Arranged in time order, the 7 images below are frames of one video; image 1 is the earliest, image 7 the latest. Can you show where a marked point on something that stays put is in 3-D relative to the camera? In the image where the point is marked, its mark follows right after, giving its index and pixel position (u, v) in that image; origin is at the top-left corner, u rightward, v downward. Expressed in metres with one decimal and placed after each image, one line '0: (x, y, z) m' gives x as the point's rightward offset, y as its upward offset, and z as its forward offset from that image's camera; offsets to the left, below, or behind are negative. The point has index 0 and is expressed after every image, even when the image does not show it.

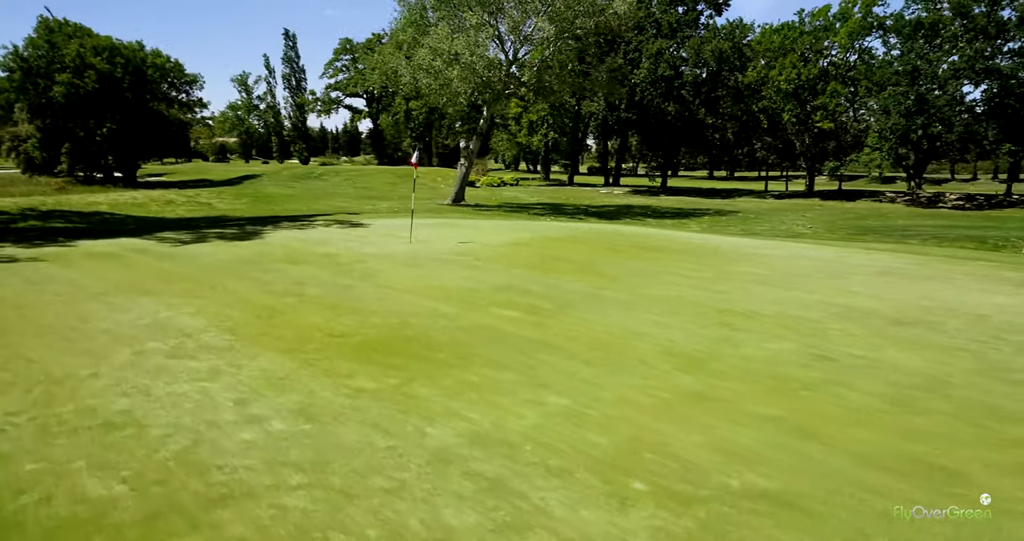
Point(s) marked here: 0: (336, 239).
0: (-4.0, +0.7, +16.3) m
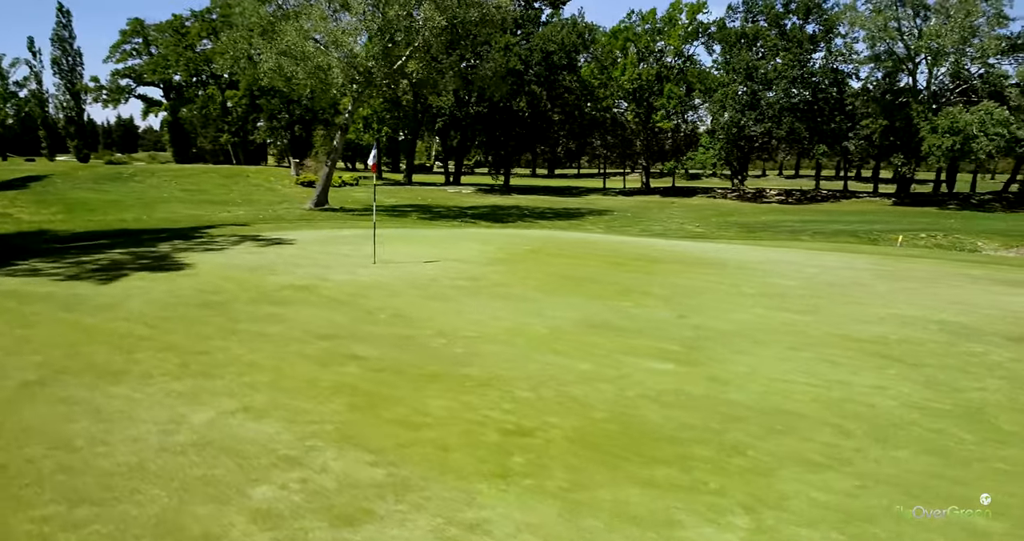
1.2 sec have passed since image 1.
0: (-4.0, +0.1, +12.6) m
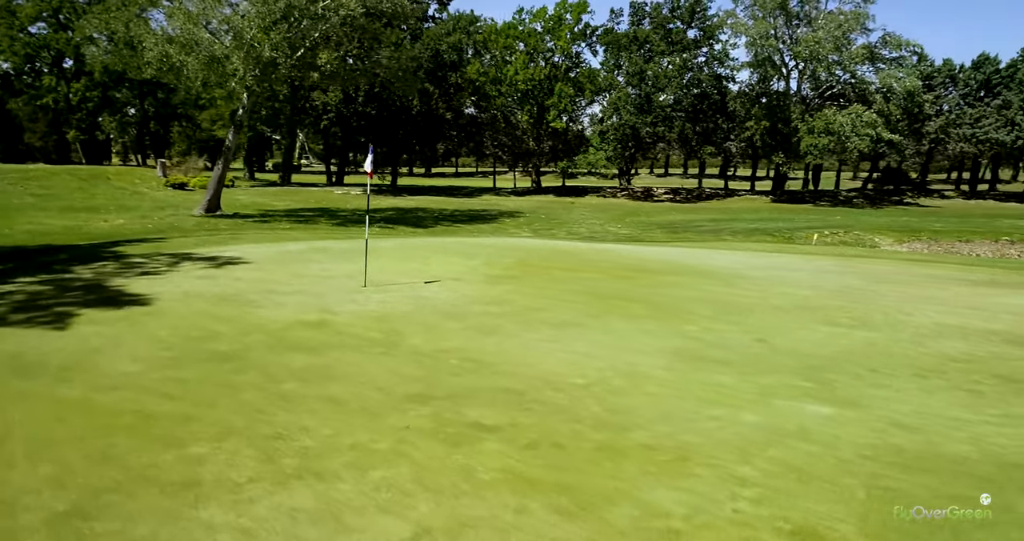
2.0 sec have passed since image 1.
0: (-3.7, -0.3, +10.4) m
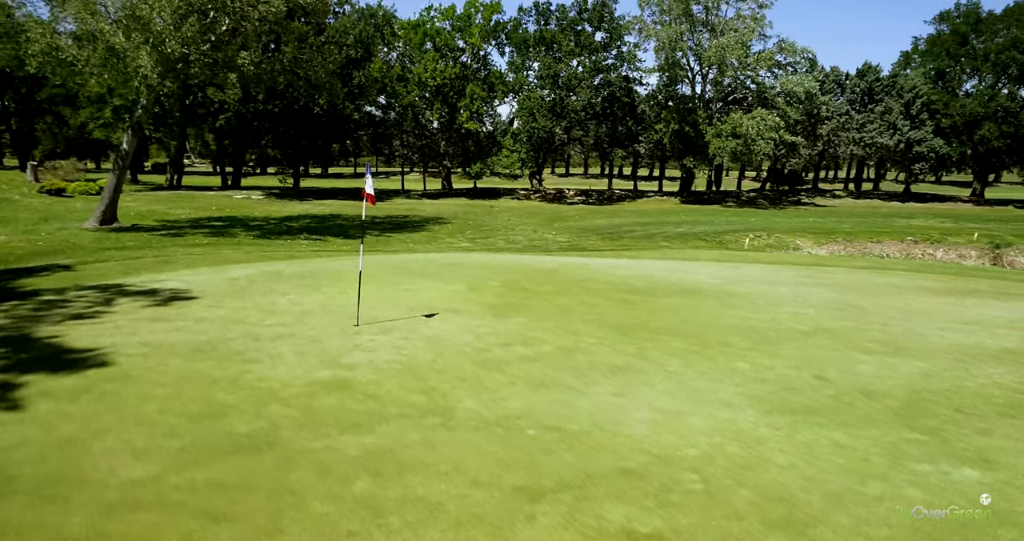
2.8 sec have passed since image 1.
0: (-3.3, -0.9, +8.8) m
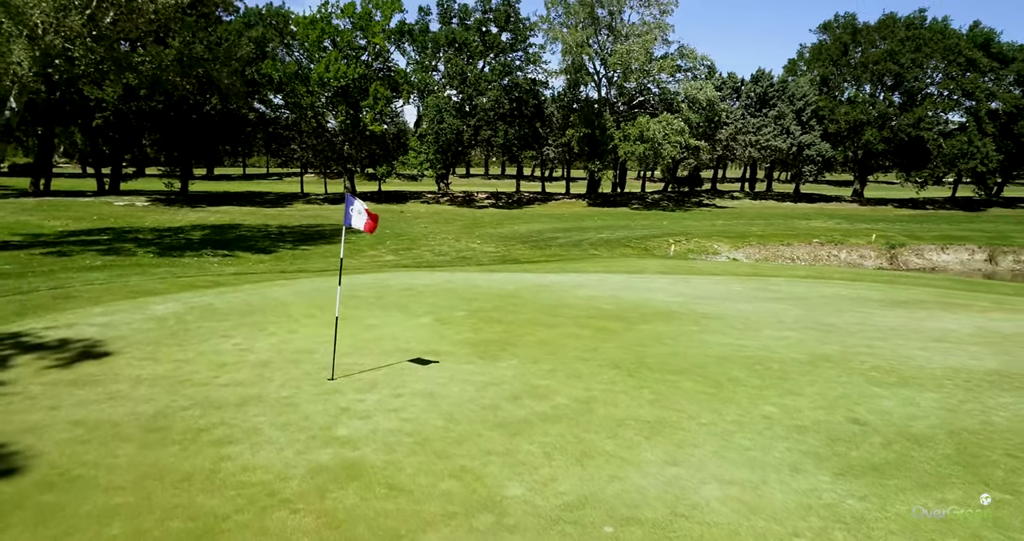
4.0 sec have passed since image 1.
0: (-3.2, -1.4, +7.3) m
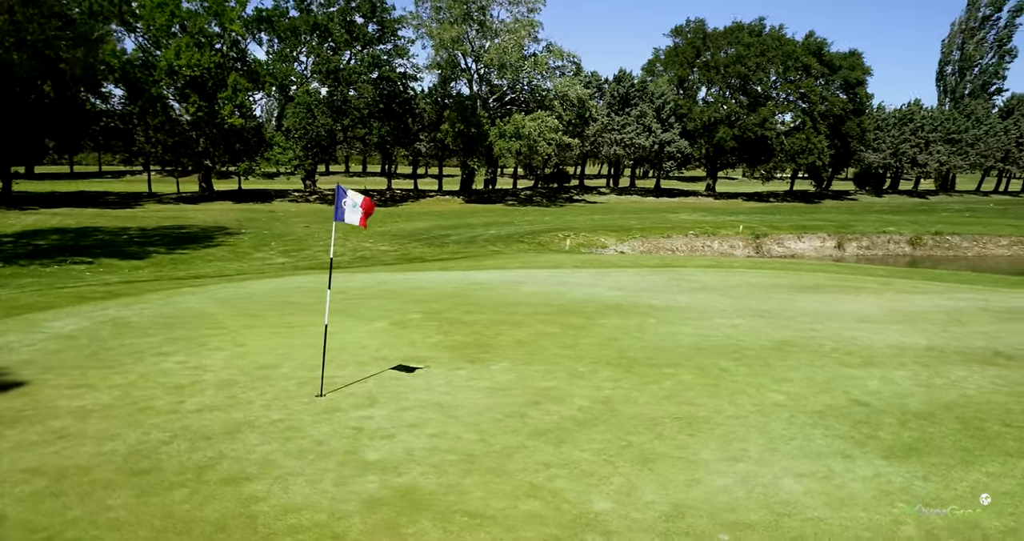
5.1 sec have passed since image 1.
0: (-2.8, -1.5, +6.1) m
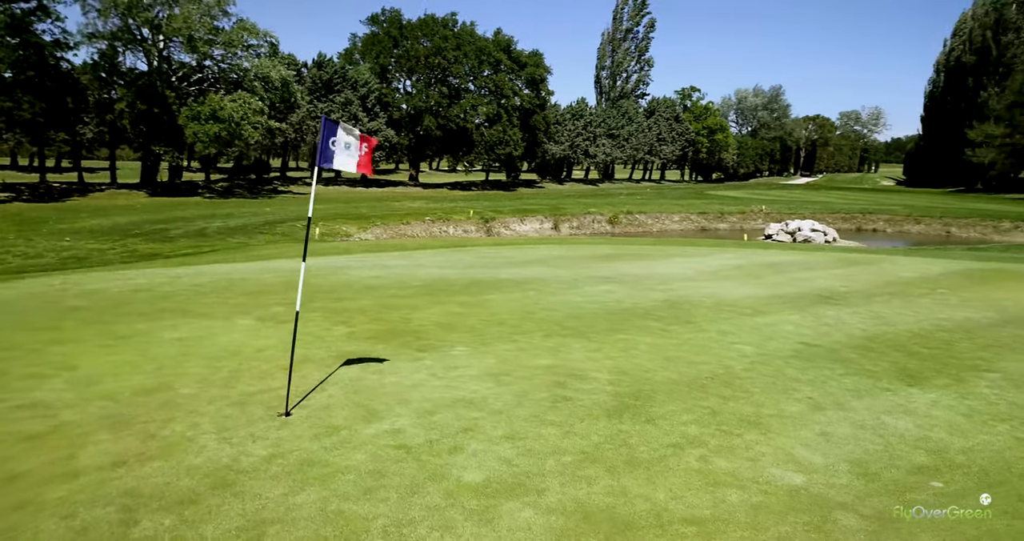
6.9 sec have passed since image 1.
0: (-1.8, -1.3, +3.7) m
